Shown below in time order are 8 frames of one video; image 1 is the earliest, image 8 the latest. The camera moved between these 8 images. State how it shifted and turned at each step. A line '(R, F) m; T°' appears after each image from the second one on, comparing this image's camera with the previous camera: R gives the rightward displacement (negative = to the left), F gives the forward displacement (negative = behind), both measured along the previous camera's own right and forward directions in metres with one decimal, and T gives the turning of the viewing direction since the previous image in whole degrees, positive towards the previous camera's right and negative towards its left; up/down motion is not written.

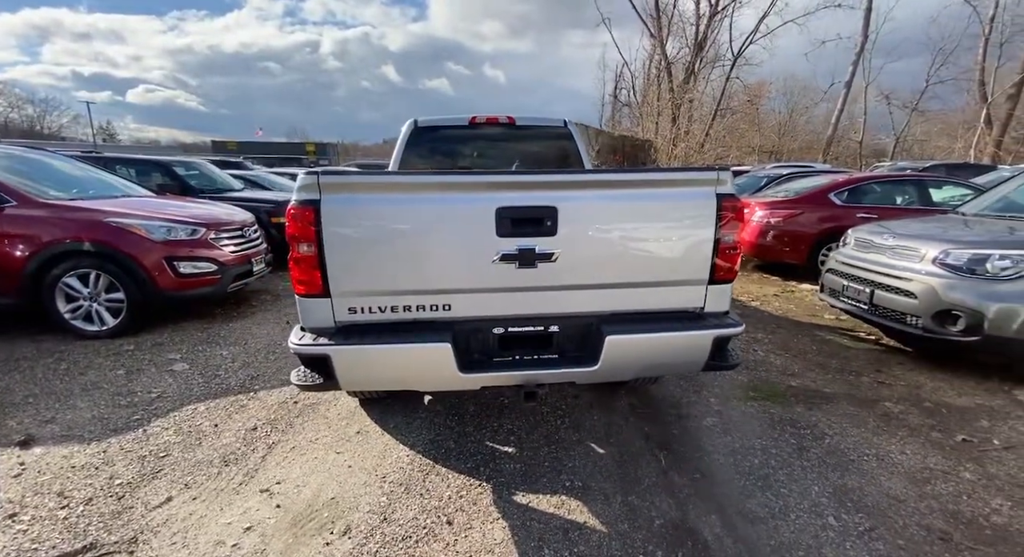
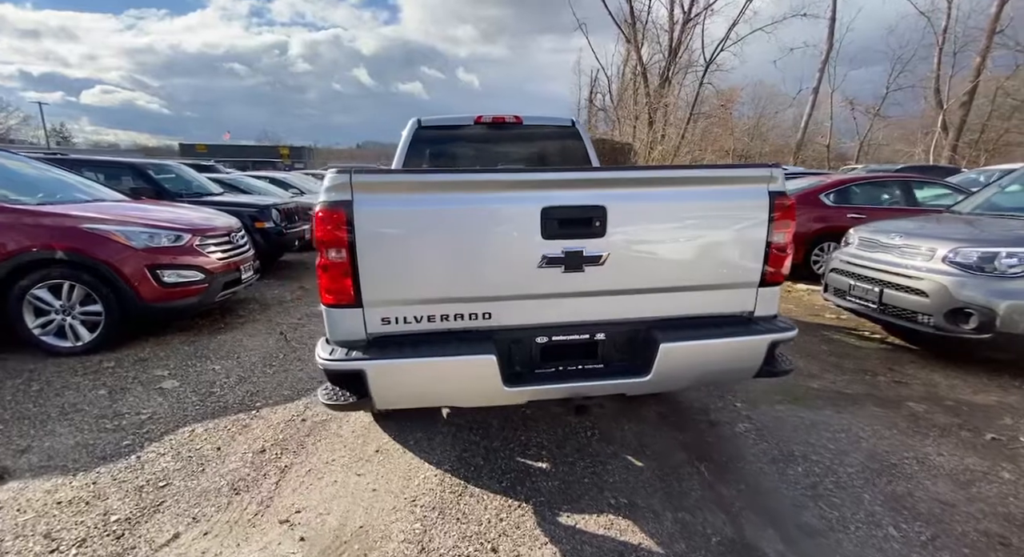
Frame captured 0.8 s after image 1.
(-0.3, +0.1) m; +3°
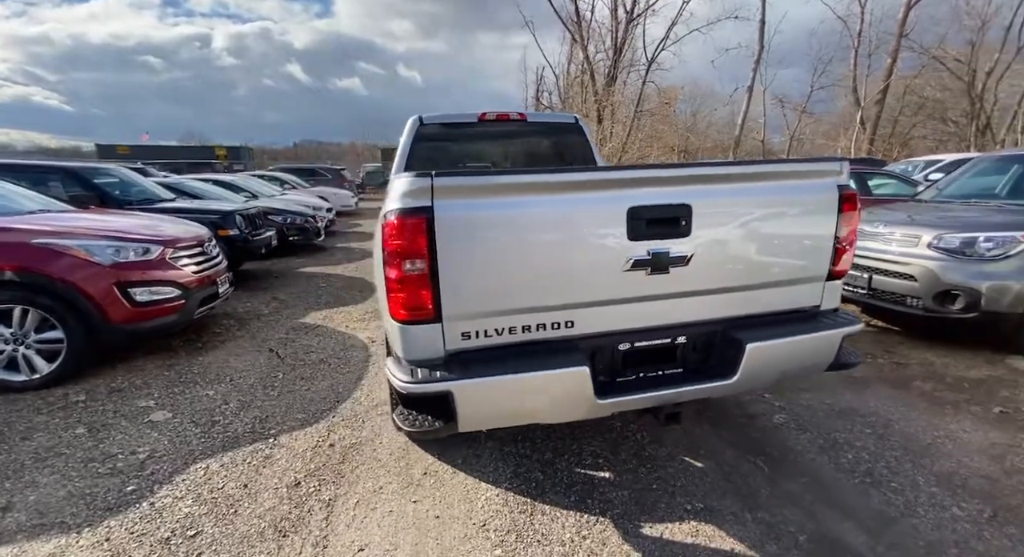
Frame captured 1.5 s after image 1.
(-0.5, +0.1) m; +6°
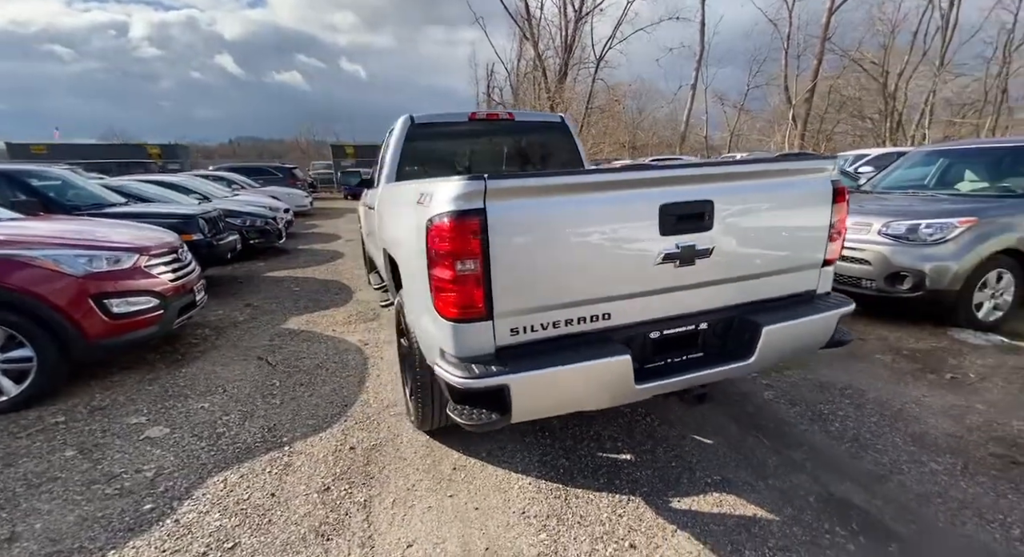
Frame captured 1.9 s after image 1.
(-0.3, -0.1) m; +6°
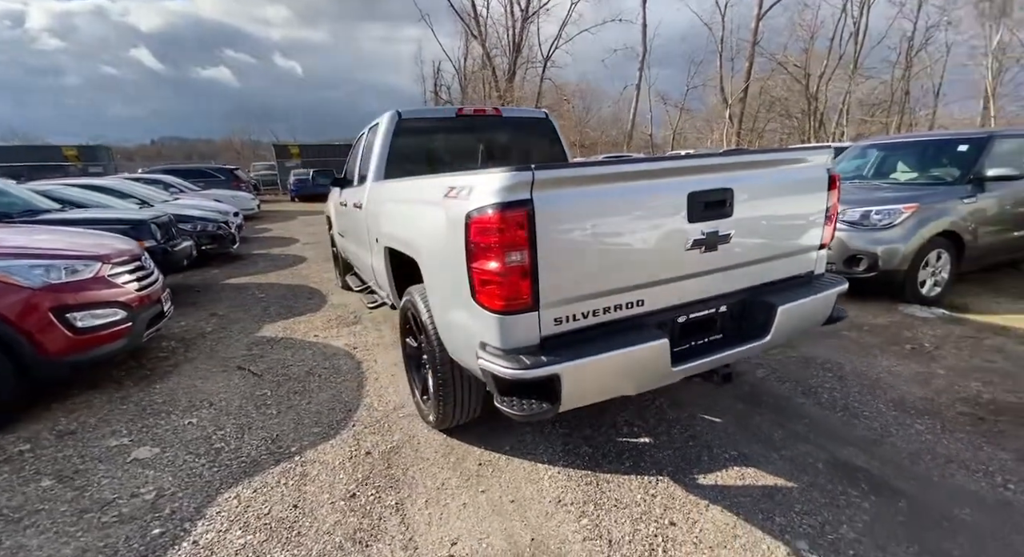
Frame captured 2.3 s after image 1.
(-0.3, 0.0) m; +6°
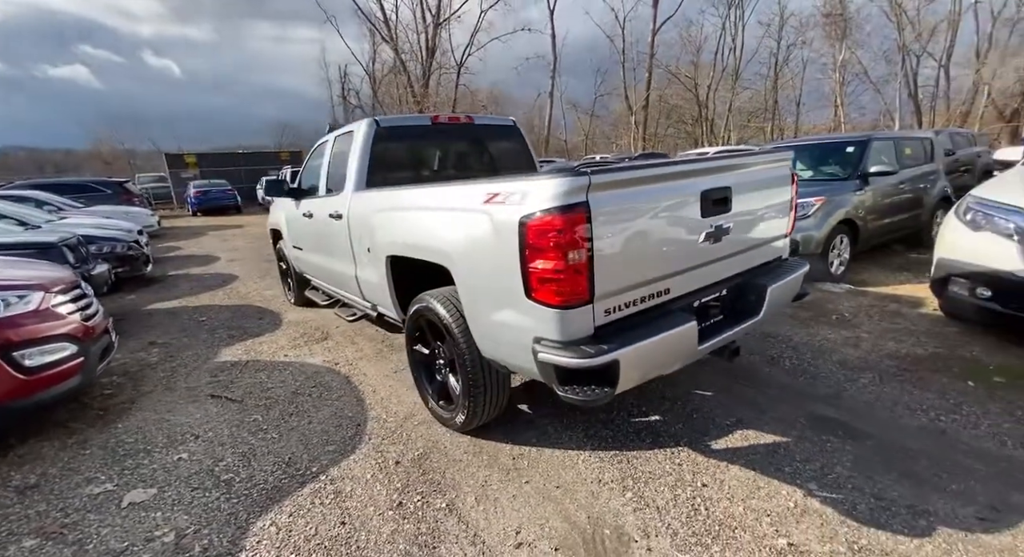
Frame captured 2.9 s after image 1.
(-0.5, -0.1) m; +10°
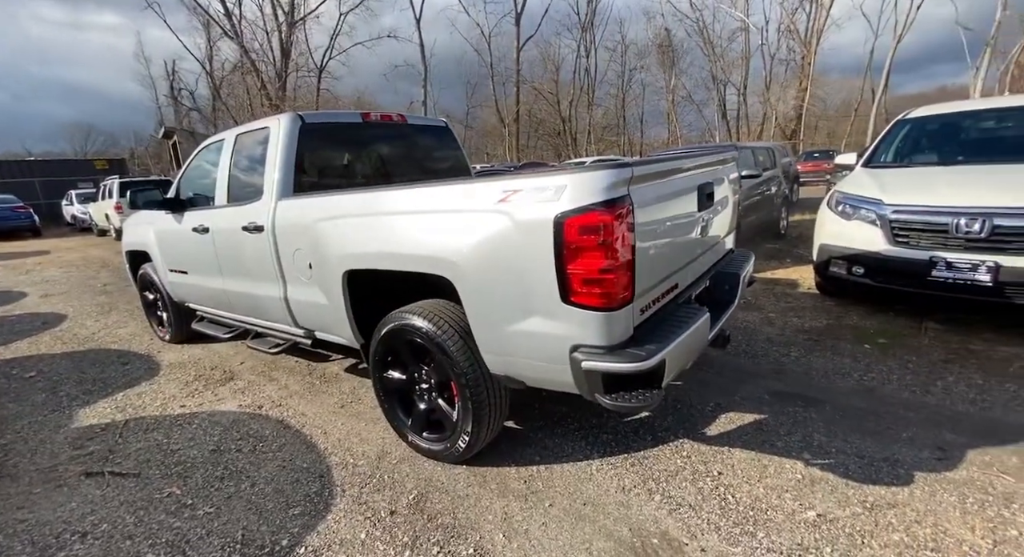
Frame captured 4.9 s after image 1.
(-0.6, +0.3) m; +16°
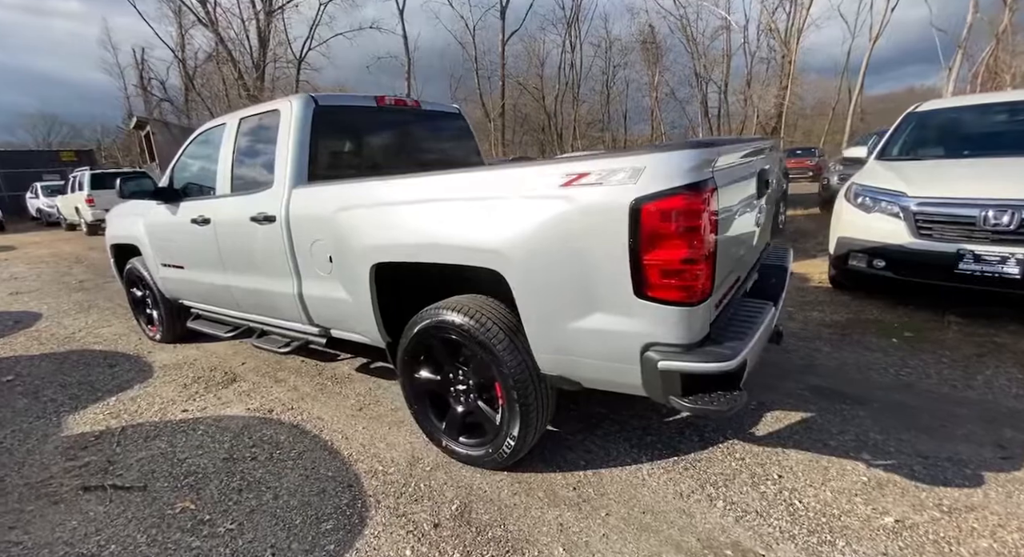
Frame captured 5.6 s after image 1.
(-0.3, +0.2) m; +2°
